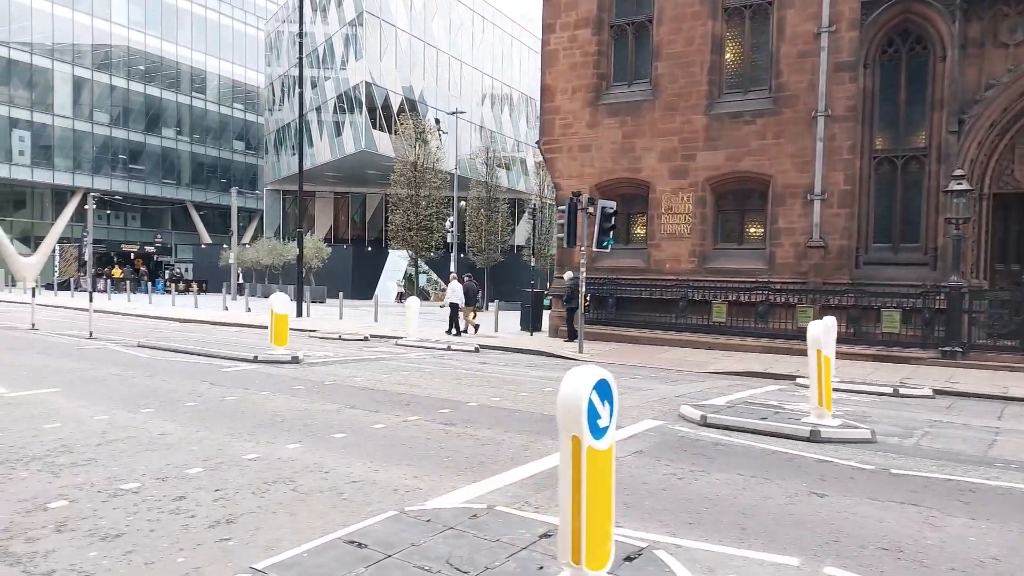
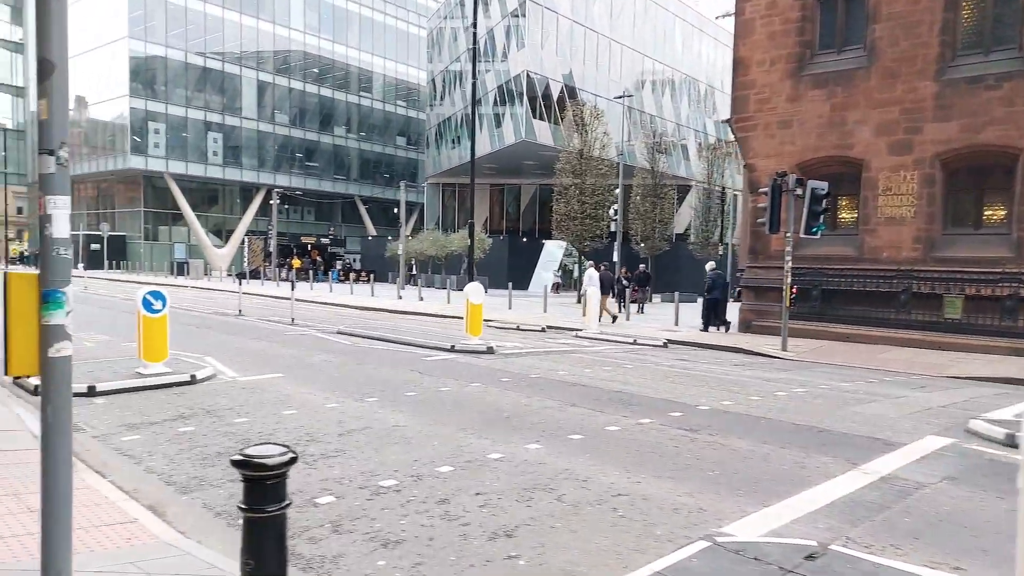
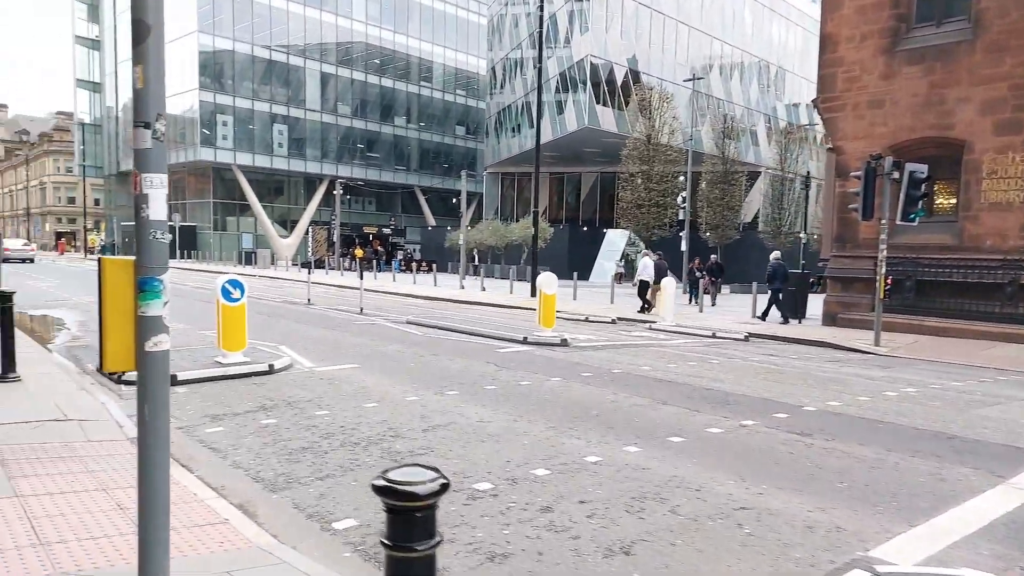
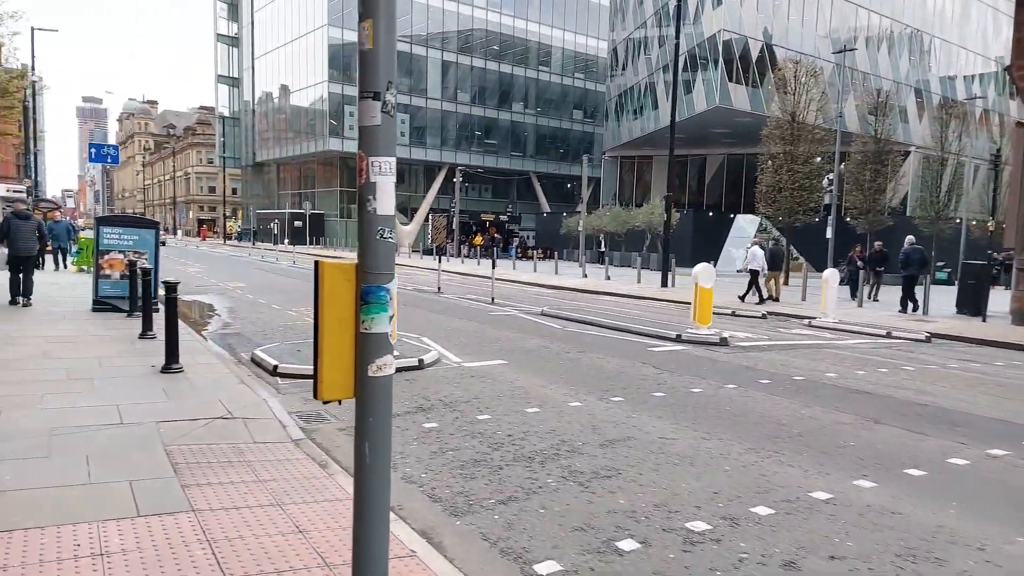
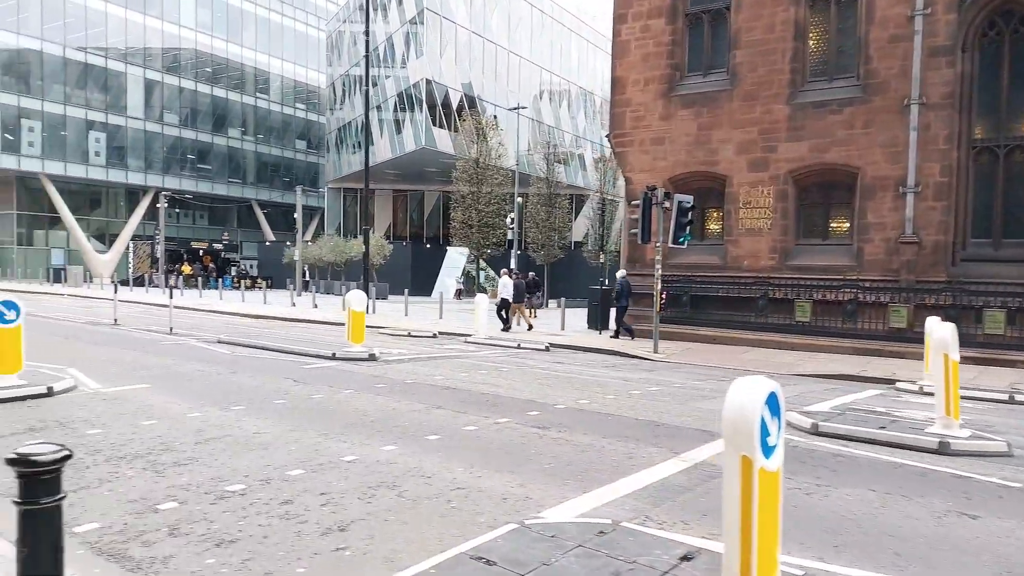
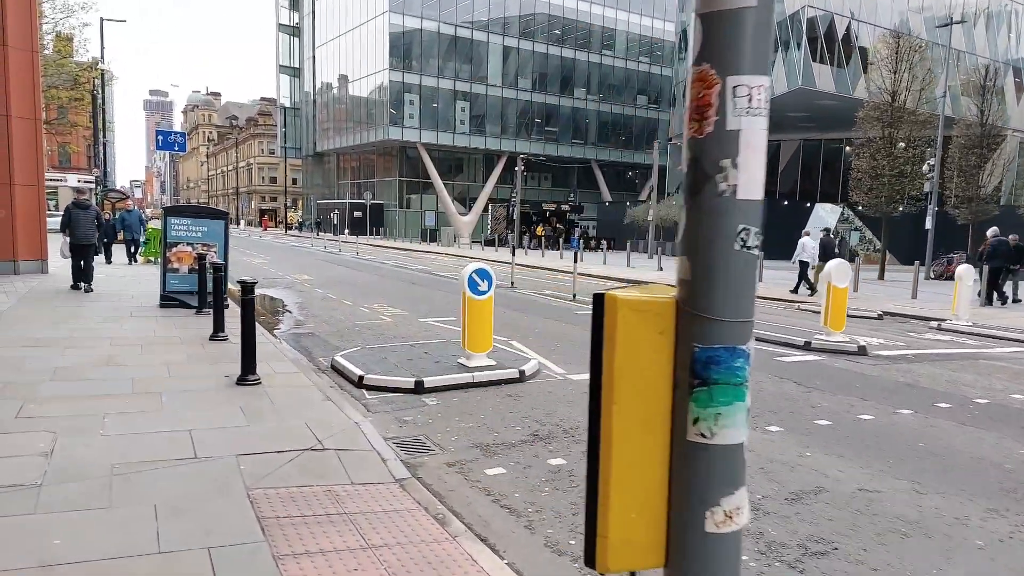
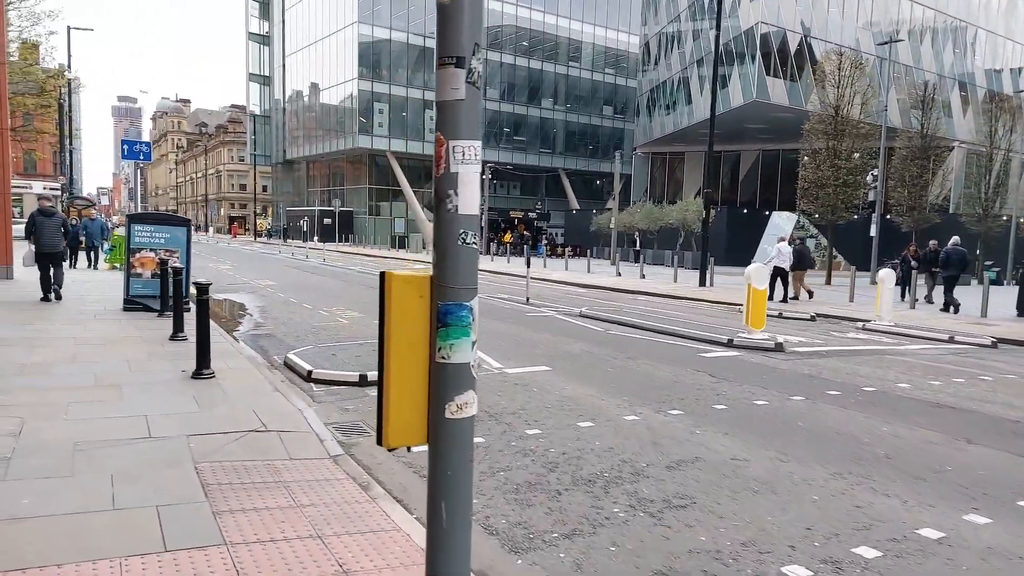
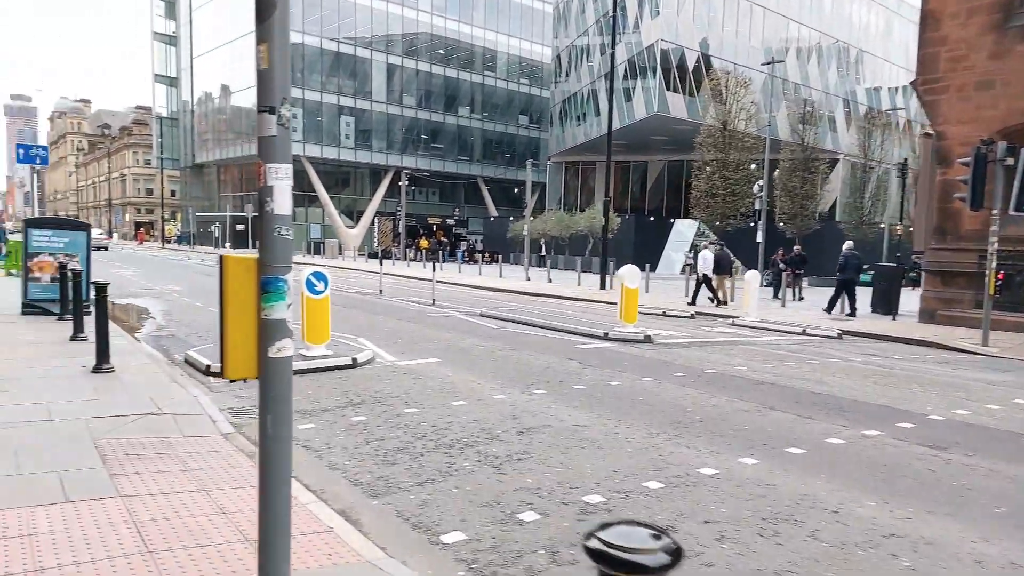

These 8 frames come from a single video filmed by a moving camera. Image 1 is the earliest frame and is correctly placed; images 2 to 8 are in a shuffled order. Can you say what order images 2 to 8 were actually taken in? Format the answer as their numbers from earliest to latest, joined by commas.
5, 2, 3, 8, 4, 7, 6
